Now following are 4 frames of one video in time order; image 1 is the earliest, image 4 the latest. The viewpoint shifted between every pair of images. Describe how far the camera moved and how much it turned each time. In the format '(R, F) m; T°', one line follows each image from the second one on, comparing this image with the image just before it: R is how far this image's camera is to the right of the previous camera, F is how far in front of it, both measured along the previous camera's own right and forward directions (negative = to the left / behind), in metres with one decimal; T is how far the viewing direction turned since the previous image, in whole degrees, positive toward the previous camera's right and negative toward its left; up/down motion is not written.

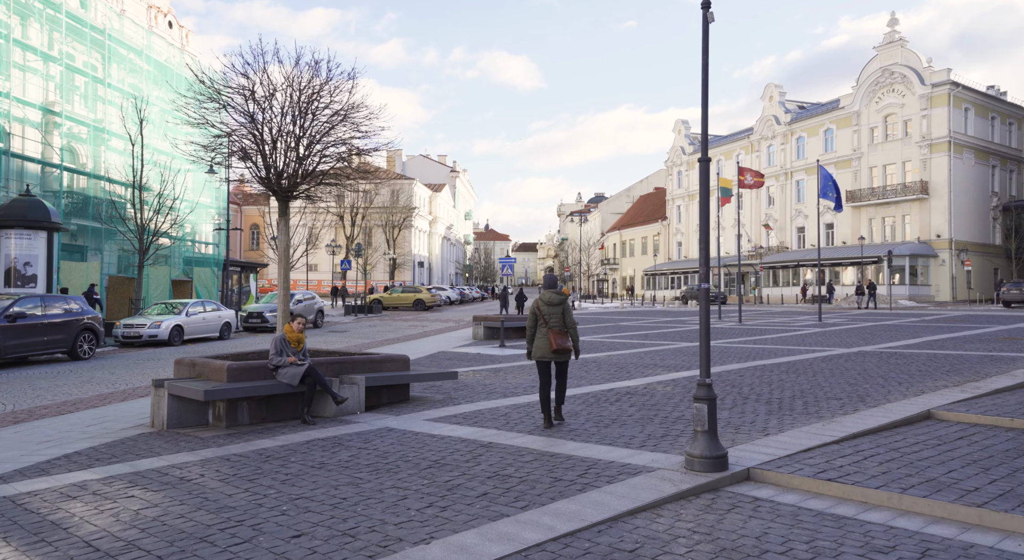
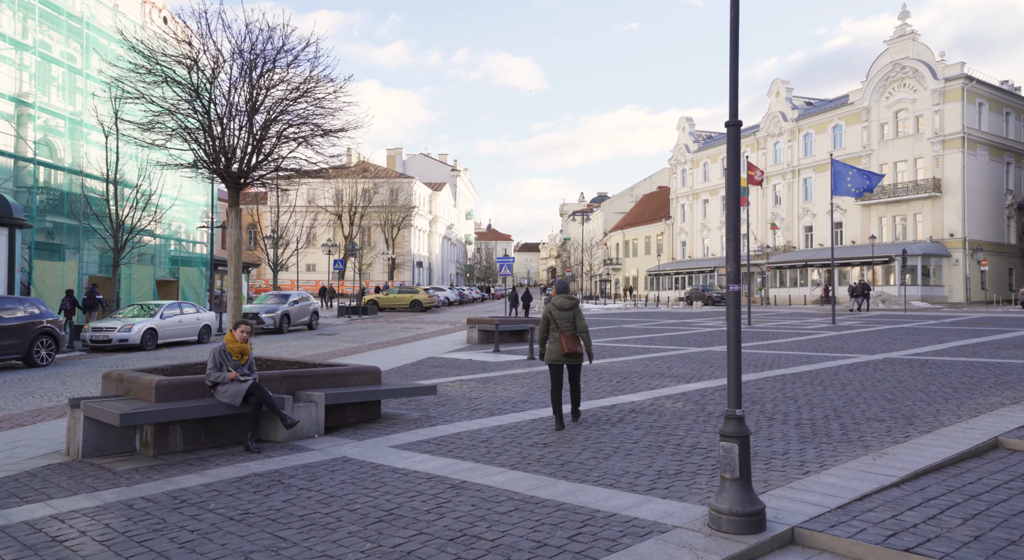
(+0.2, +1.5) m; 0°
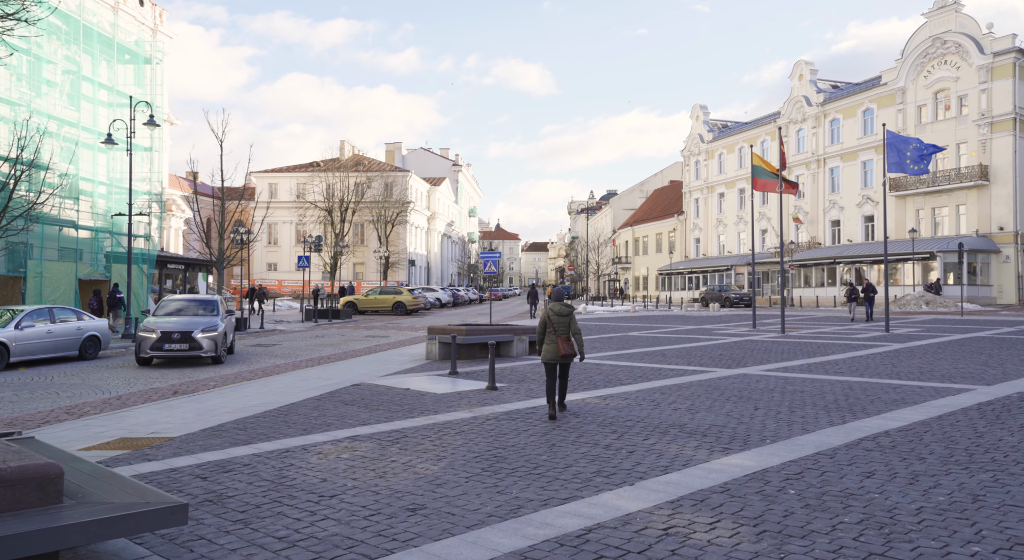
(+0.9, +5.3) m; -1°
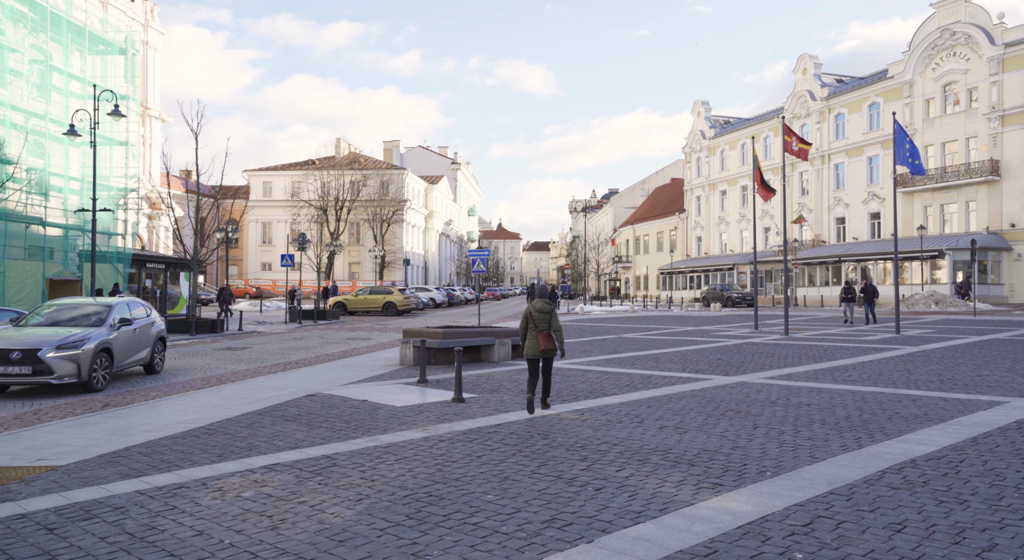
(+0.5, +1.4) m; 0°
